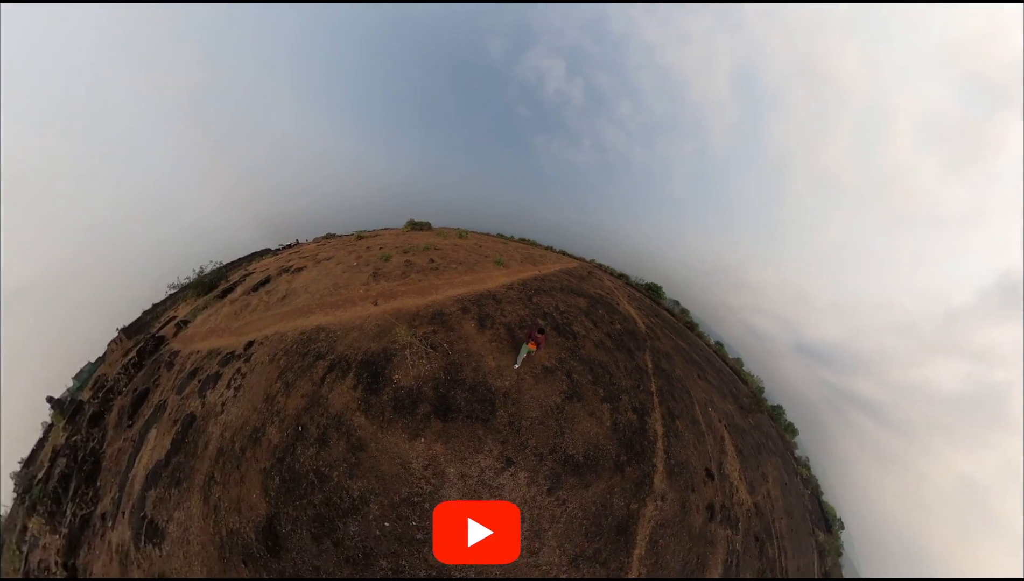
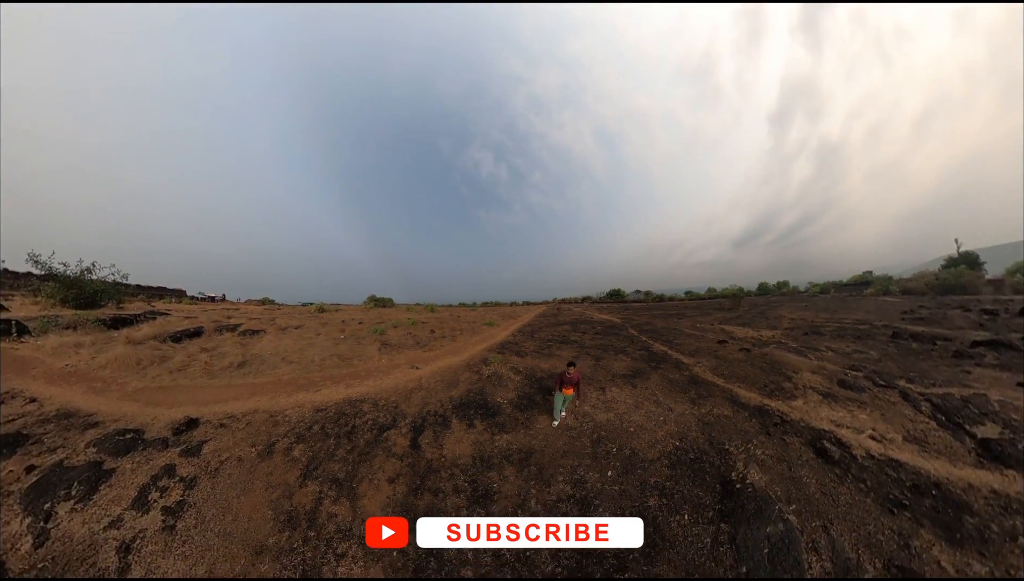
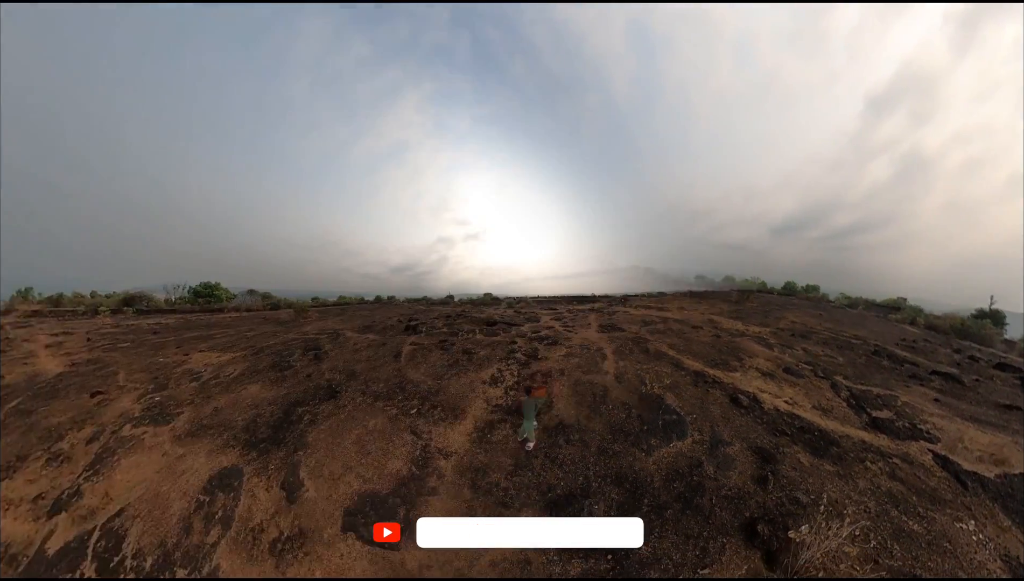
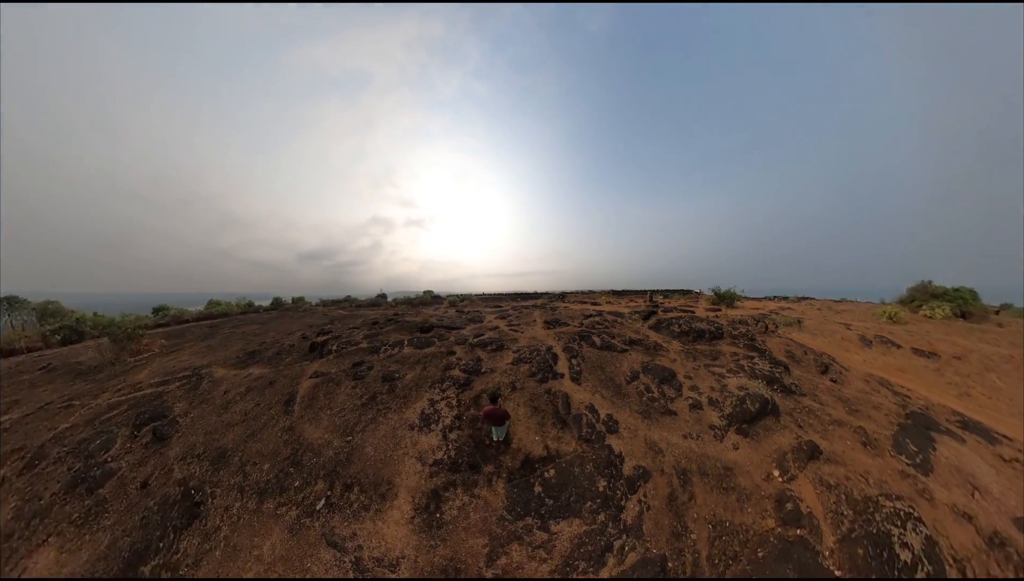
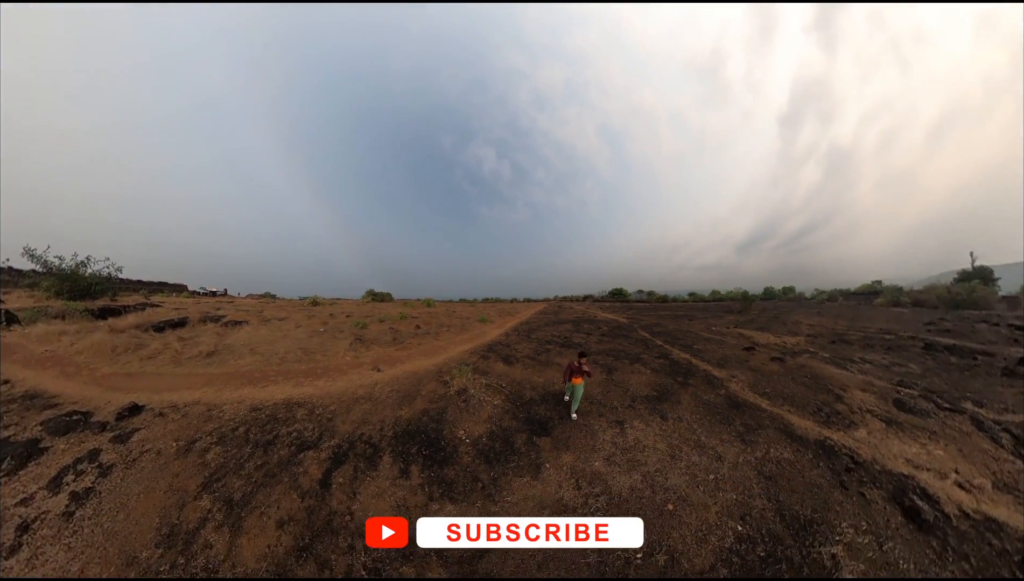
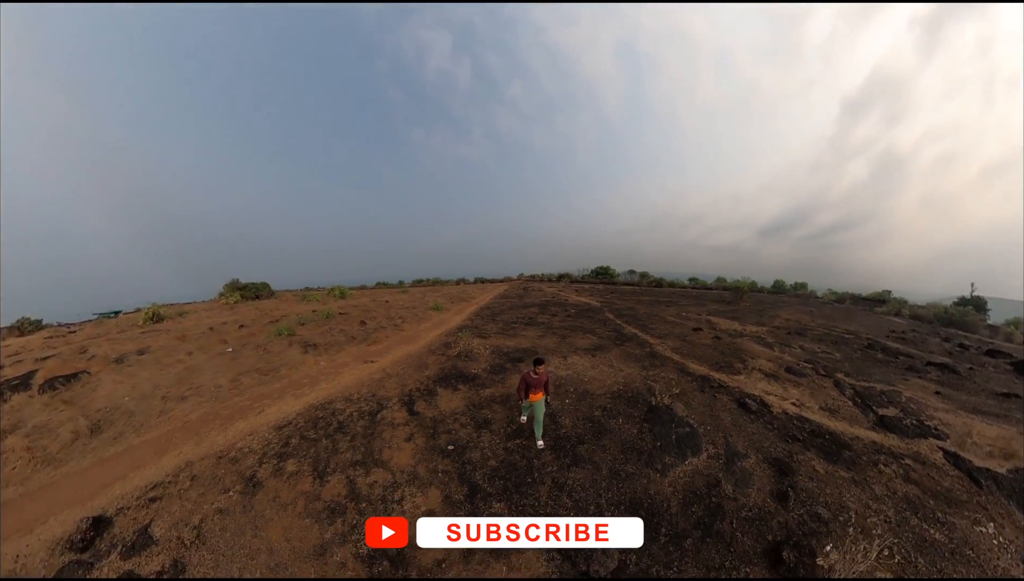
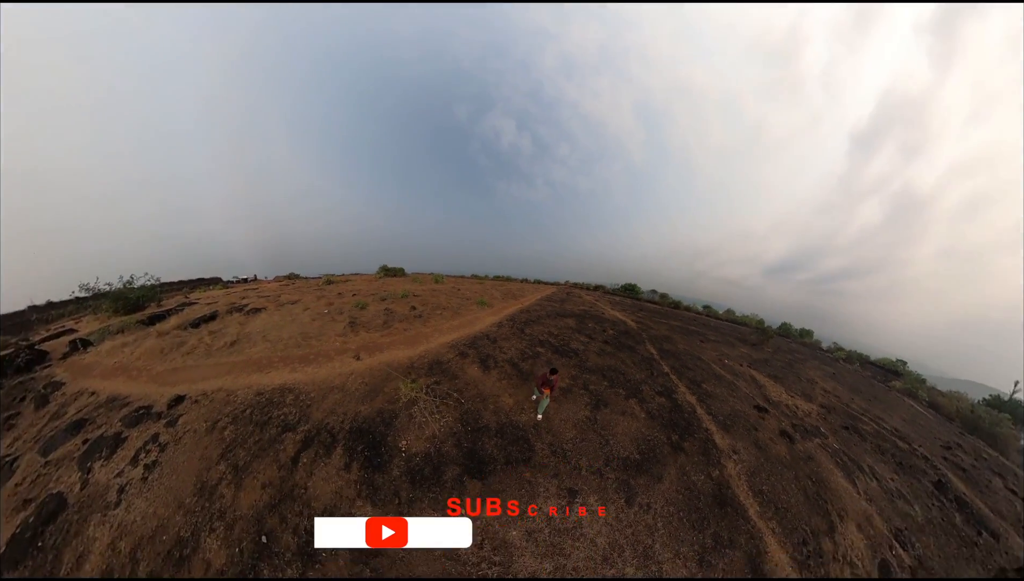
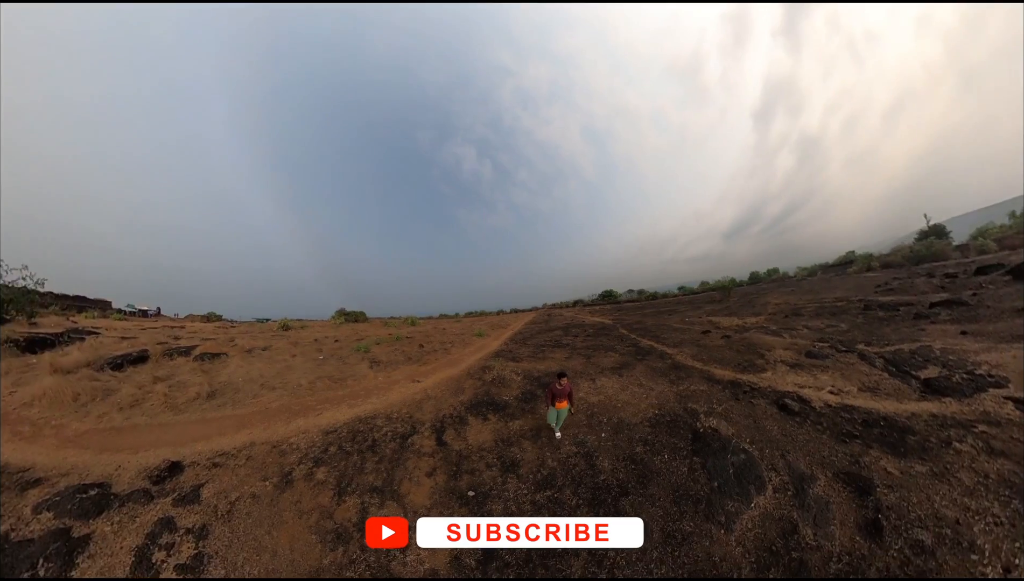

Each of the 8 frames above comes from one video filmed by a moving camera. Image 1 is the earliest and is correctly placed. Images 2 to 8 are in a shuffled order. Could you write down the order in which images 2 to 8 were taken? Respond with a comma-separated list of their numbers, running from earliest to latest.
7, 5, 2, 8, 6, 3, 4
